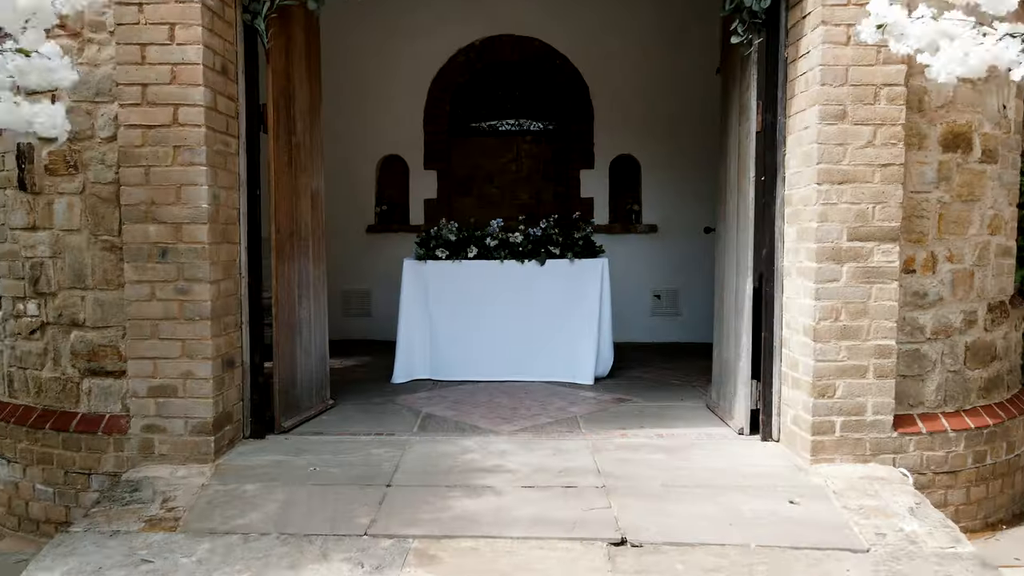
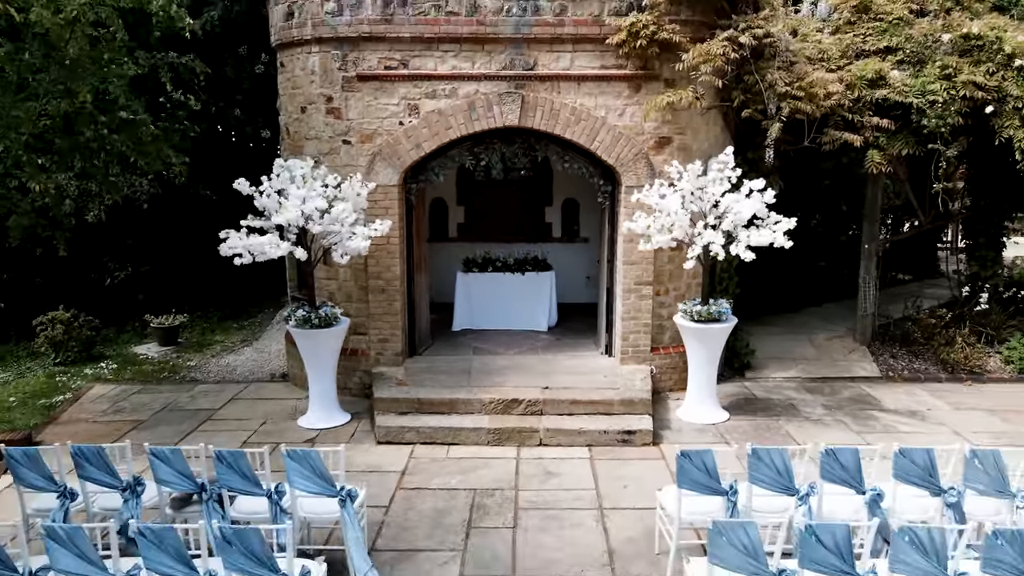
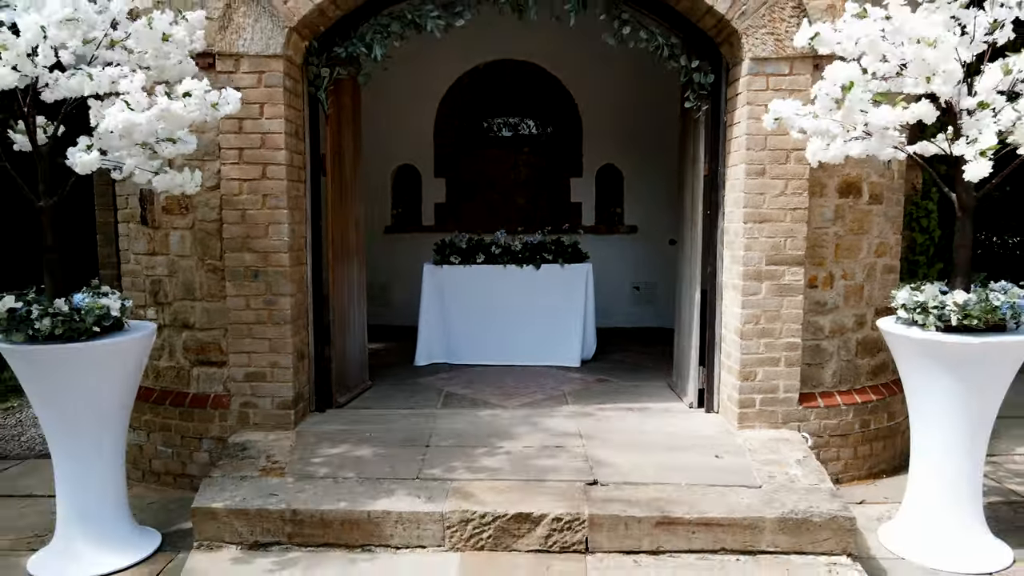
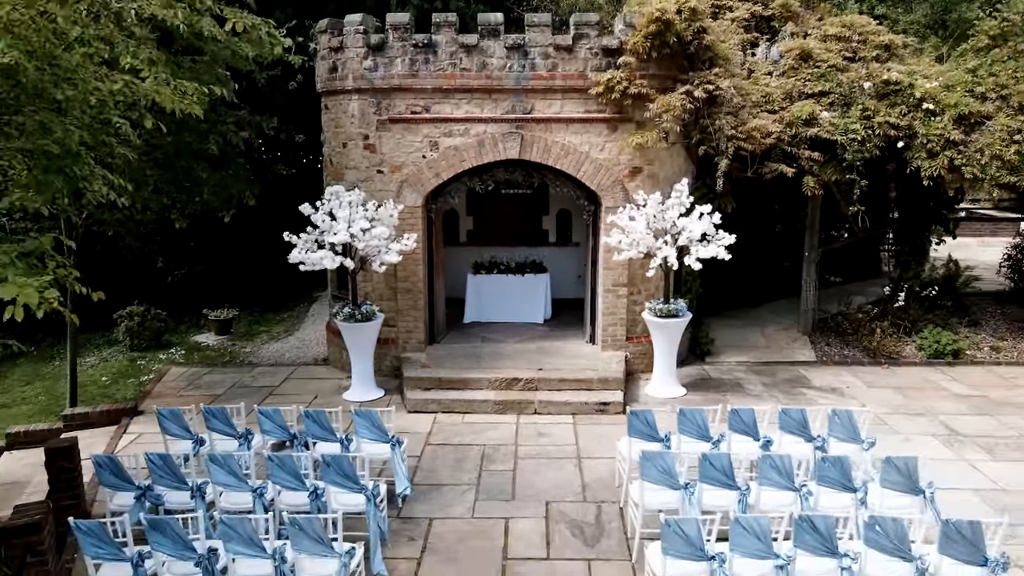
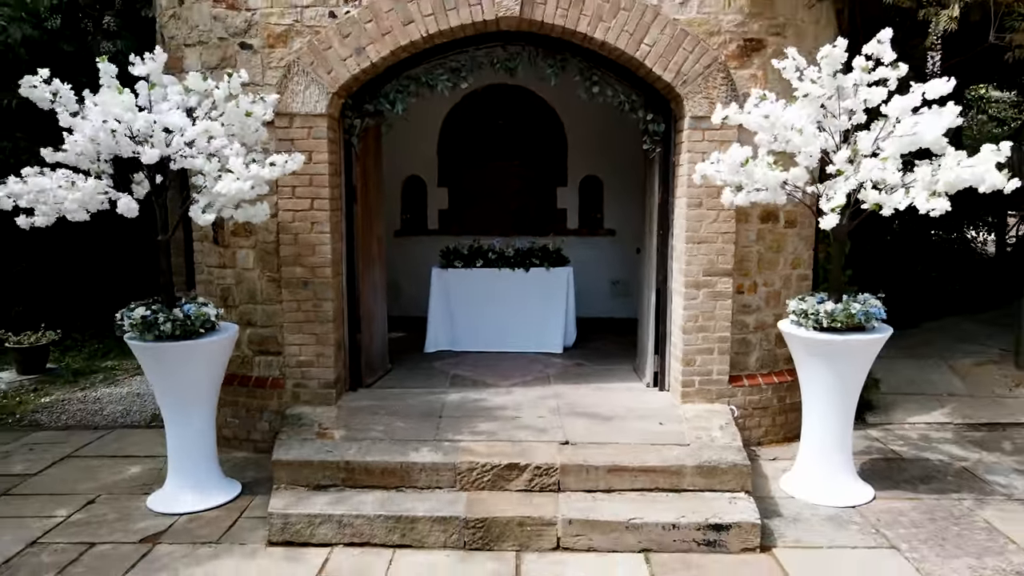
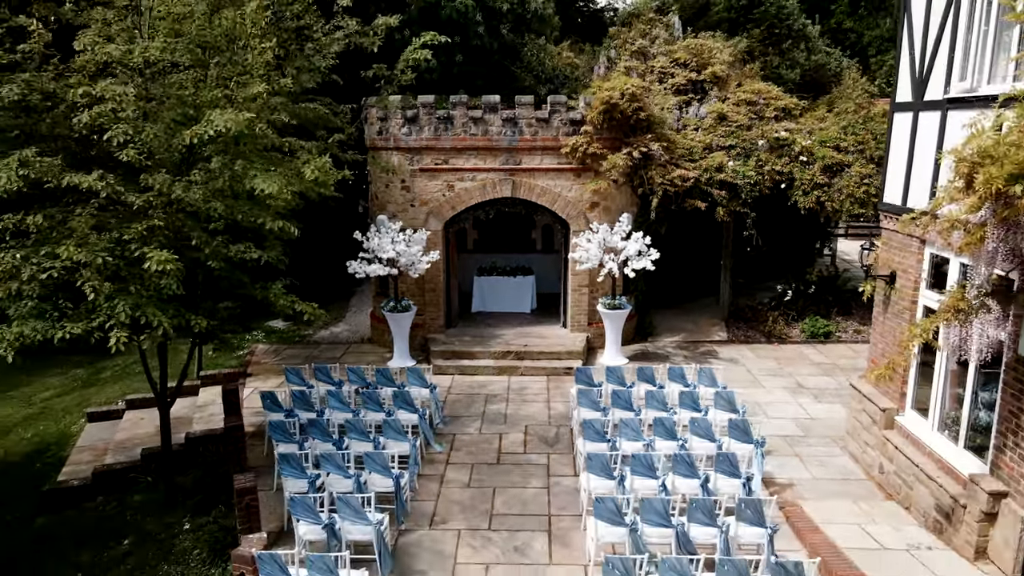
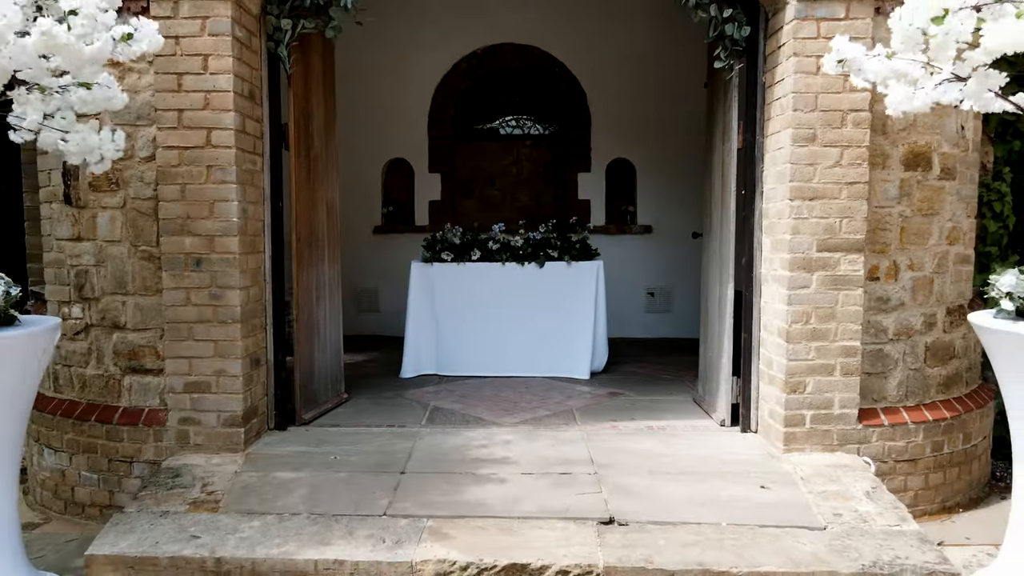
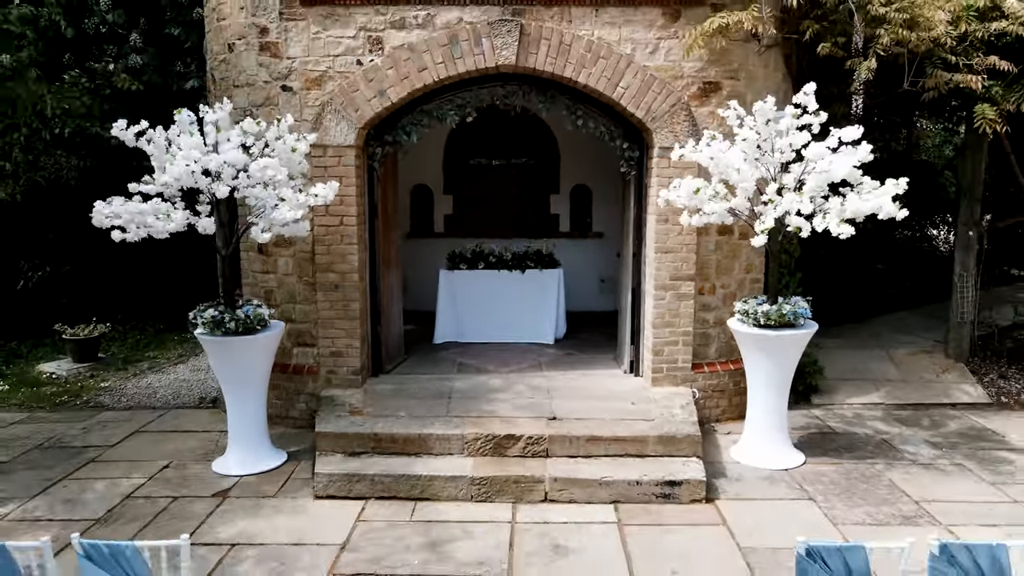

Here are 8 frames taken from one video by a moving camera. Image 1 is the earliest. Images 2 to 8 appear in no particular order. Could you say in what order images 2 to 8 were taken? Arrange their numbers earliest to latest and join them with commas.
7, 3, 5, 8, 2, 4, 6
